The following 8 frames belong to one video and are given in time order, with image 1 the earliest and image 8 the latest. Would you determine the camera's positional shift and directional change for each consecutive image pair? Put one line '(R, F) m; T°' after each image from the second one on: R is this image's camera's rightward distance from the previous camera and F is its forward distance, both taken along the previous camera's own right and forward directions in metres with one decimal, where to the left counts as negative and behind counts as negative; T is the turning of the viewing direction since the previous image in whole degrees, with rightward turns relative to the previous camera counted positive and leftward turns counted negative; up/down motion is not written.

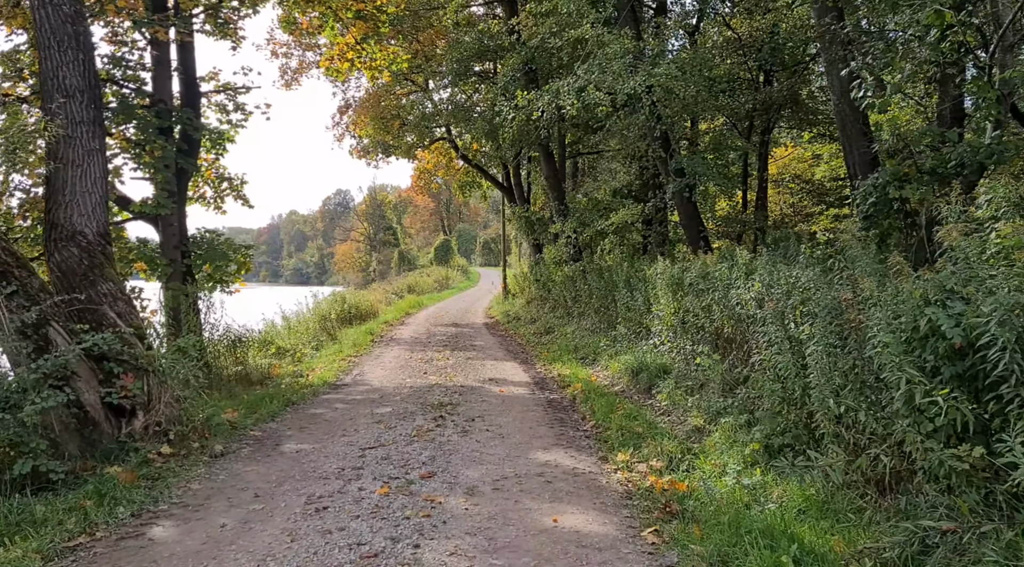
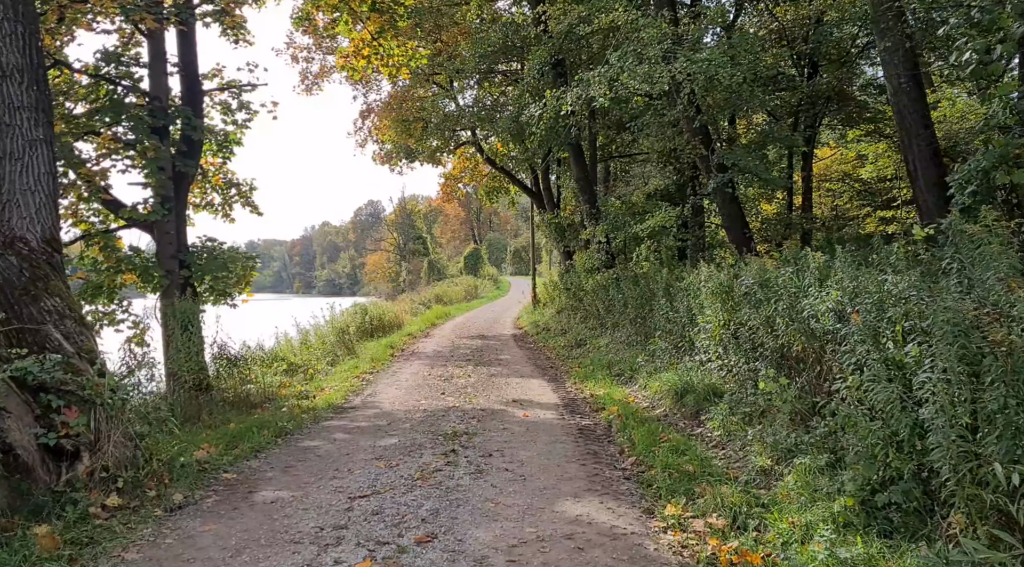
(+0.1, +1.2) m; -2°
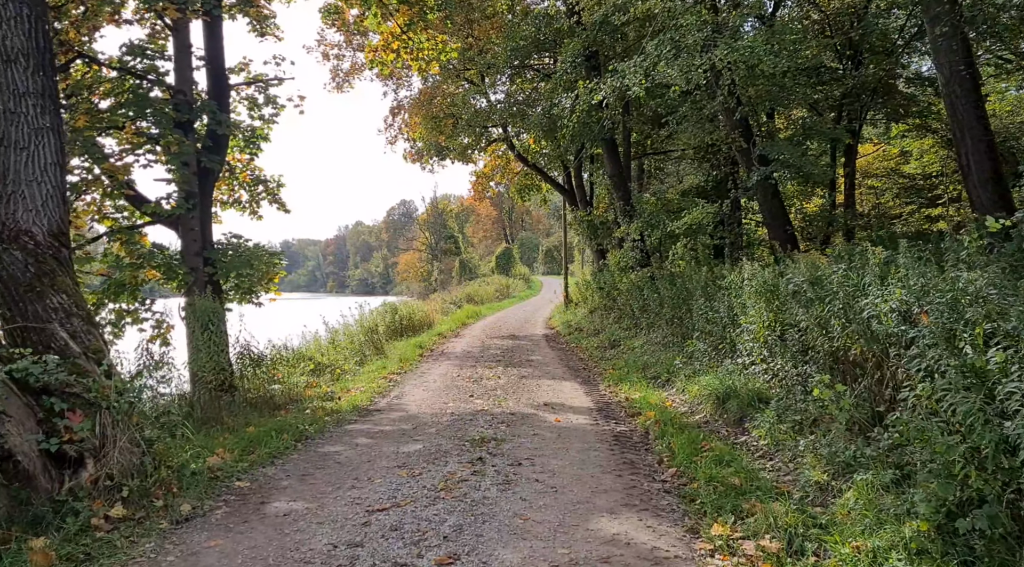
(0.0, +0.4) m; -3°
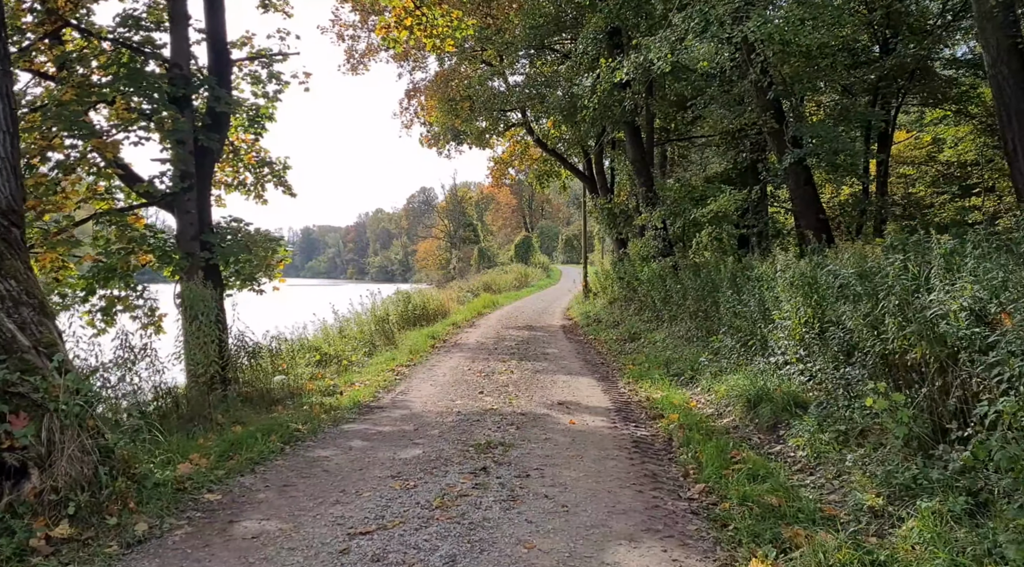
(+0.1, +0.7) m; -2°
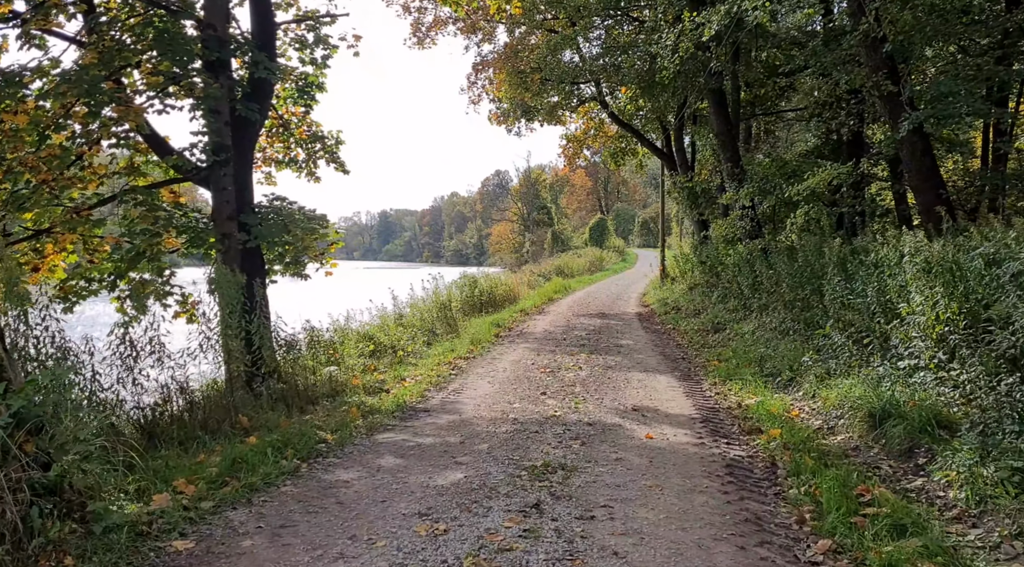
(+0.1, +1.3) m; -6°
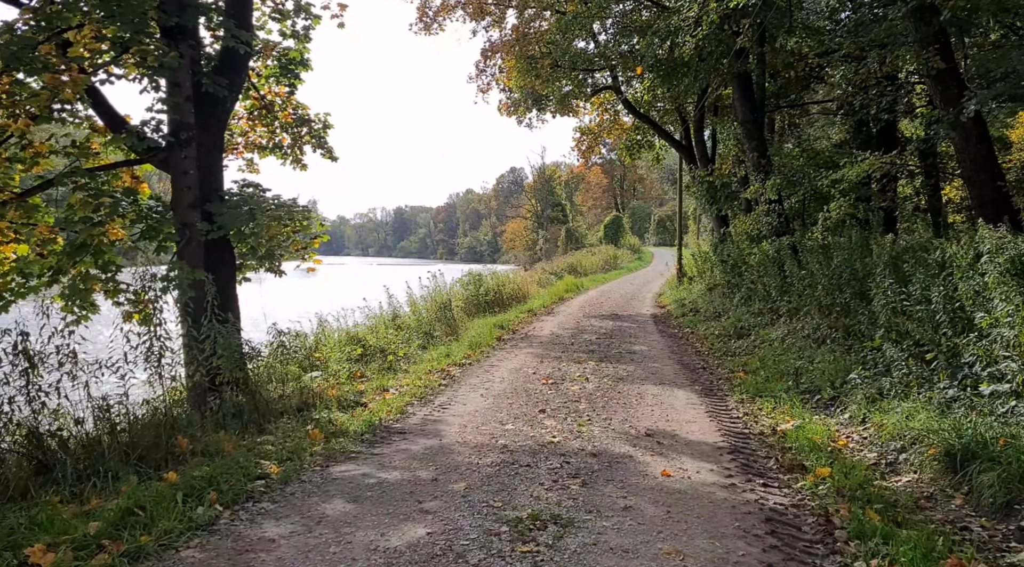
(+0.2, +1.2) m; -1°
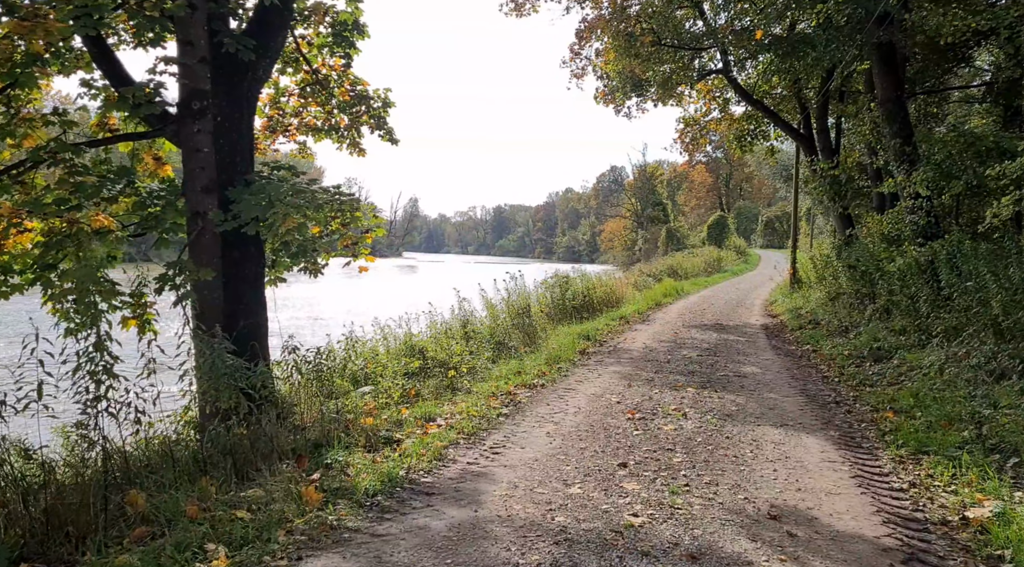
(+0.2, +1.8) m; -8°
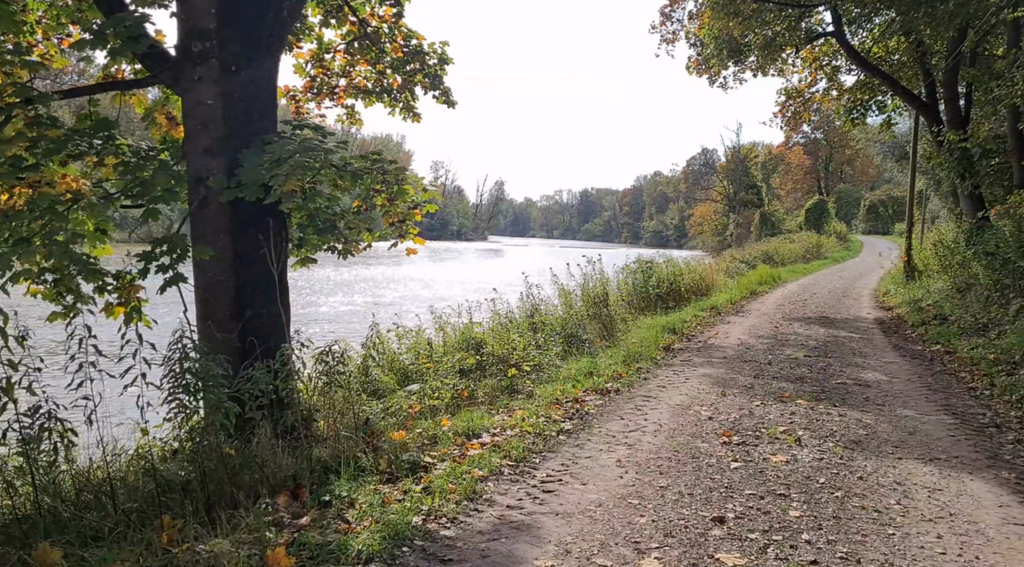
(+0.2, +1.4) m; -7°
